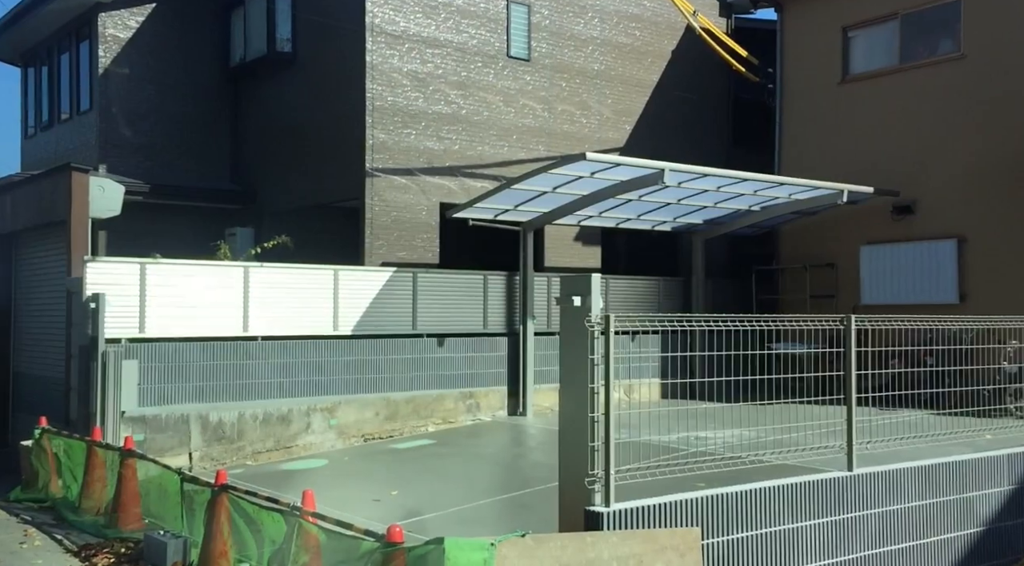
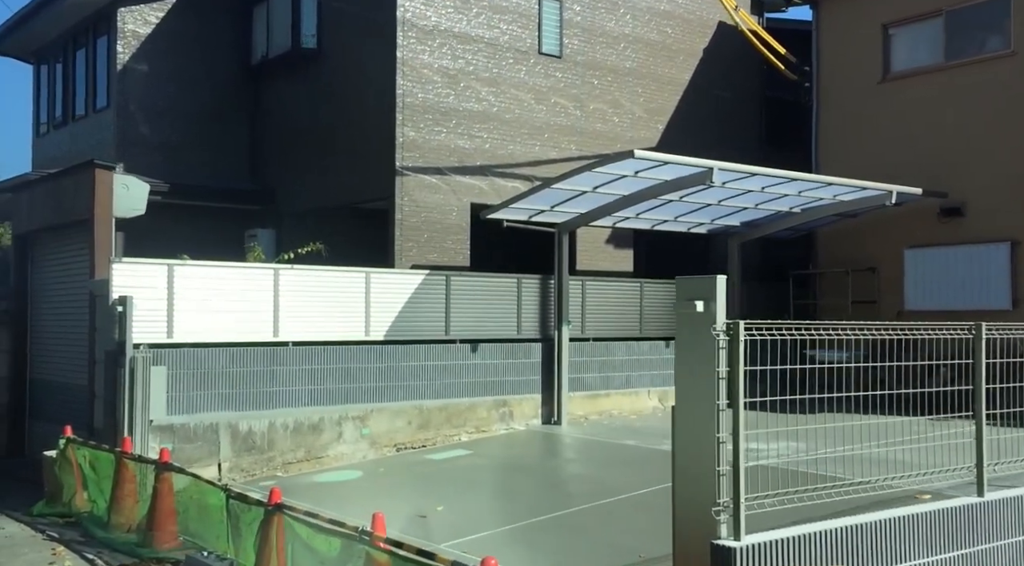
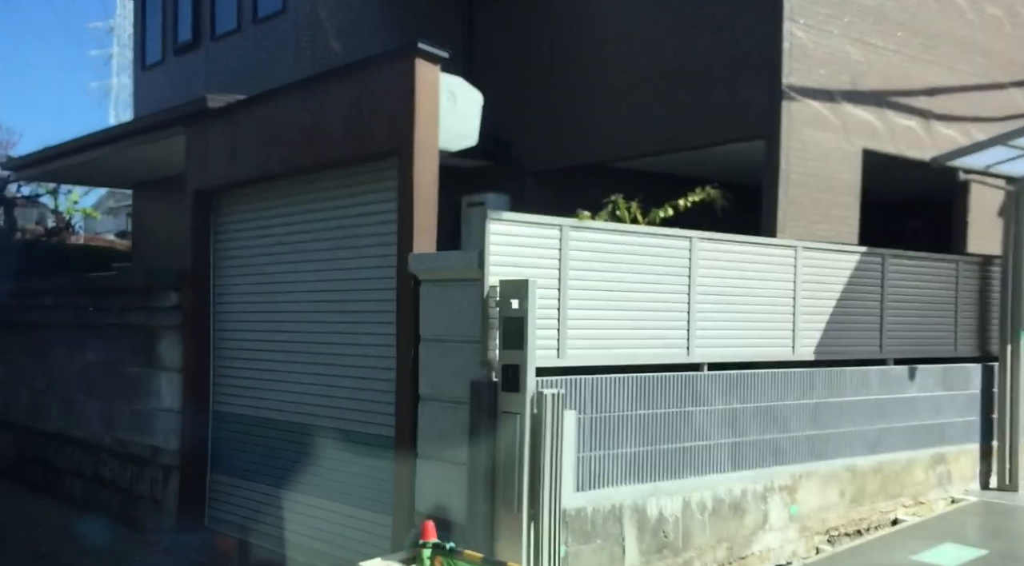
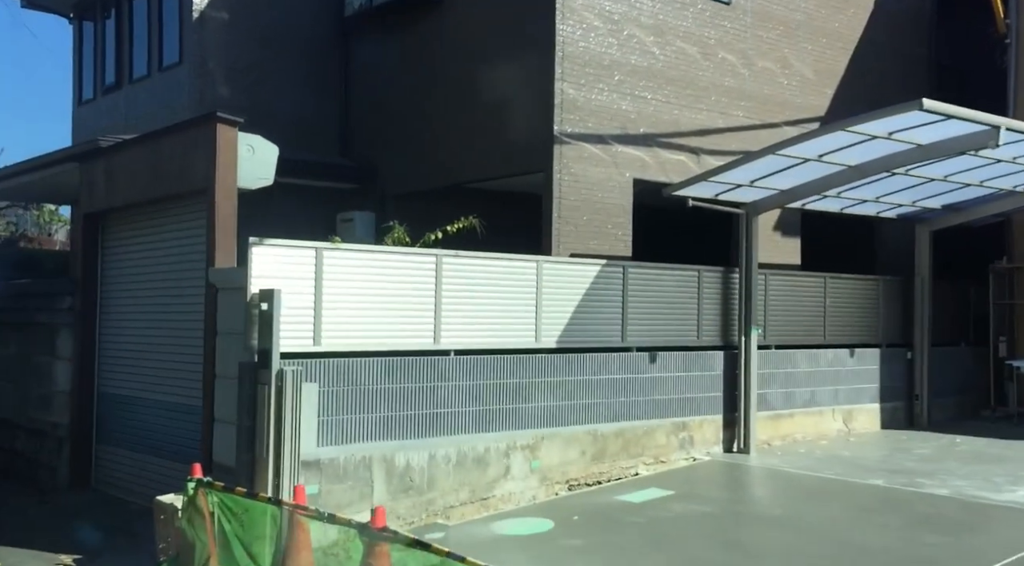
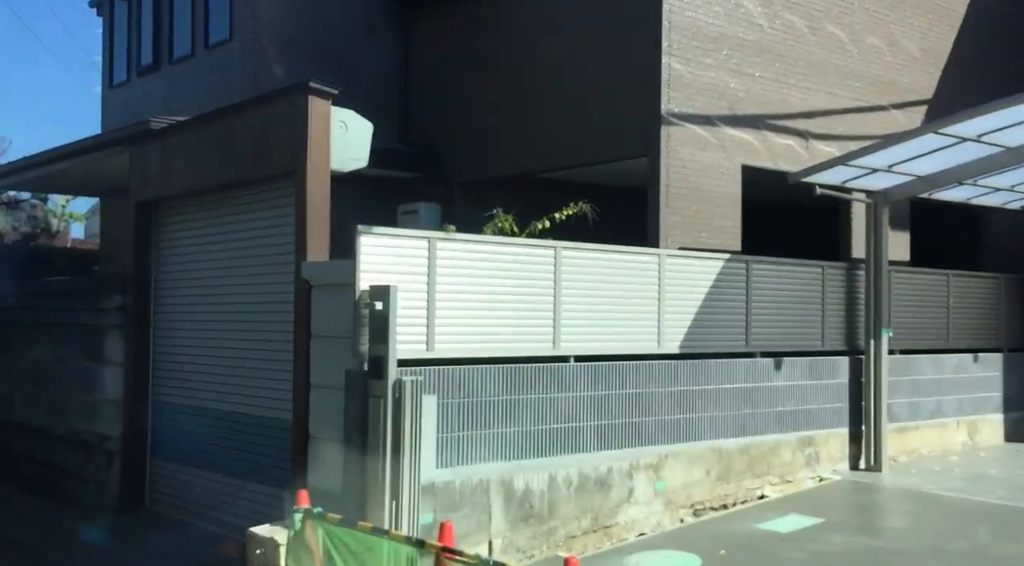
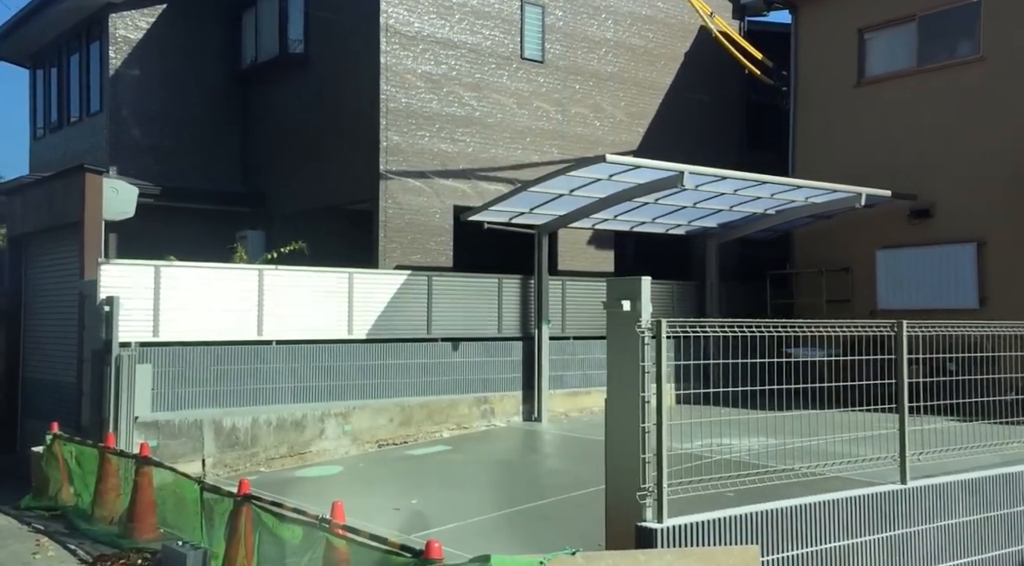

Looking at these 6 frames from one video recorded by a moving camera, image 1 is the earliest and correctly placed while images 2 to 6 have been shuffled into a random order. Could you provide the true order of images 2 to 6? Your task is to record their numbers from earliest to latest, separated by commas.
6, 2, 4, 5, 3
